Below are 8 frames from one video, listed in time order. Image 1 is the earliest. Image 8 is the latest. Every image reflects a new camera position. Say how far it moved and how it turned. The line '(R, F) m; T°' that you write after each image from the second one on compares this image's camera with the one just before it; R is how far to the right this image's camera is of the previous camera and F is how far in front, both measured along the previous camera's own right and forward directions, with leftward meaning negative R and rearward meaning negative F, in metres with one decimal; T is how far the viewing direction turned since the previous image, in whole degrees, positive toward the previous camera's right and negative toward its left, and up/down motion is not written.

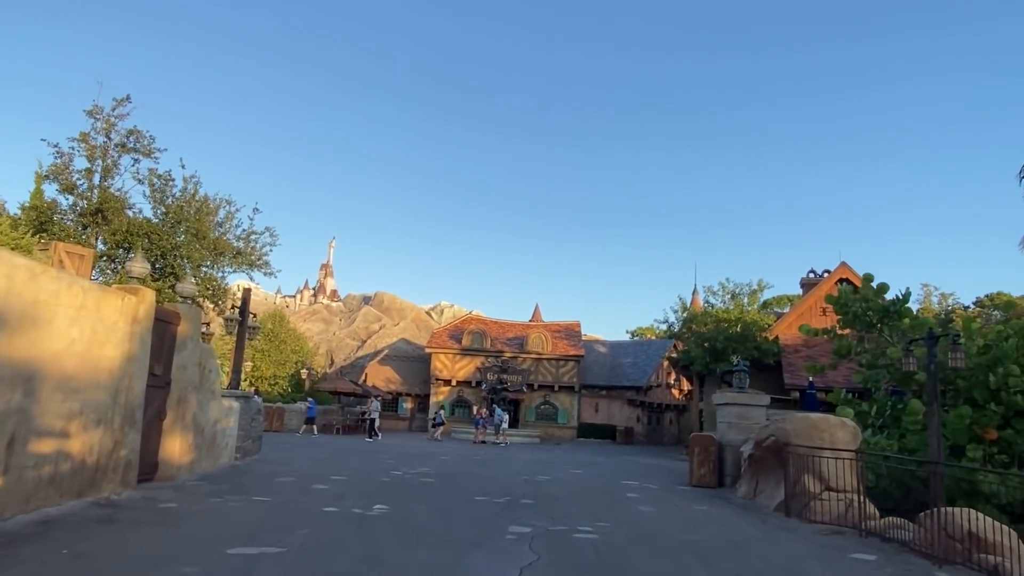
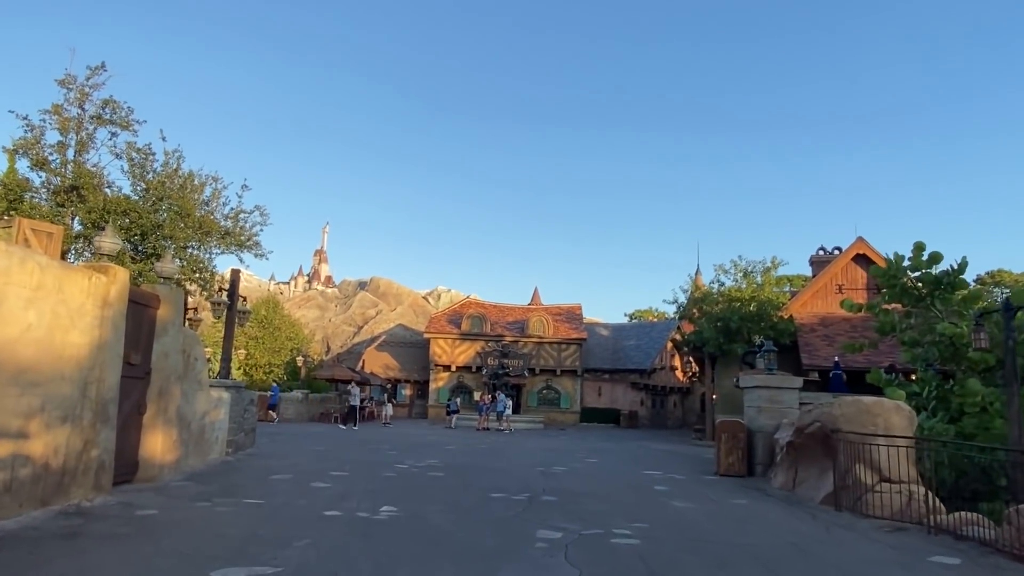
(-0.3, +1.1) m; 0°
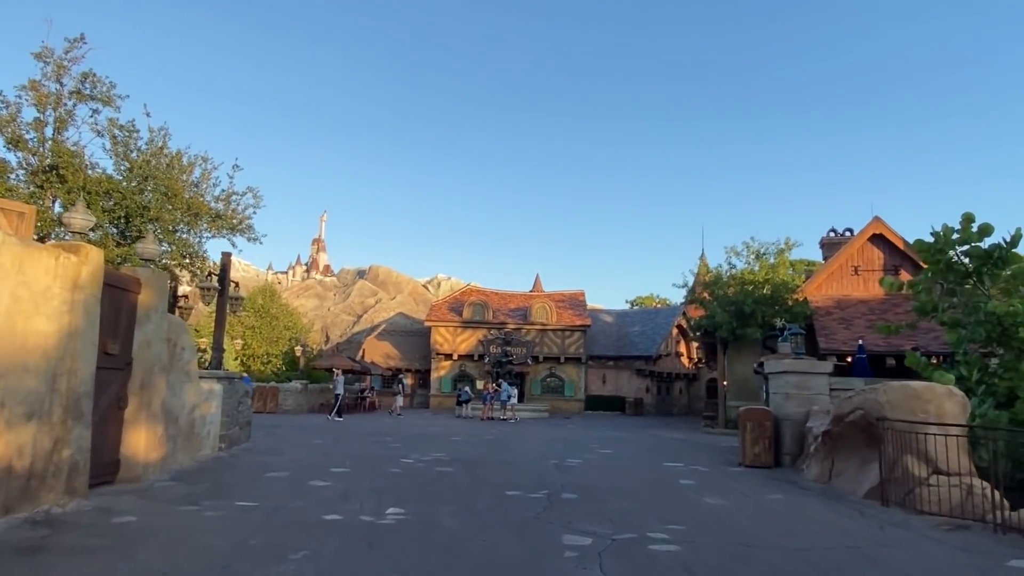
(-0.2, +0.9) m; 0°
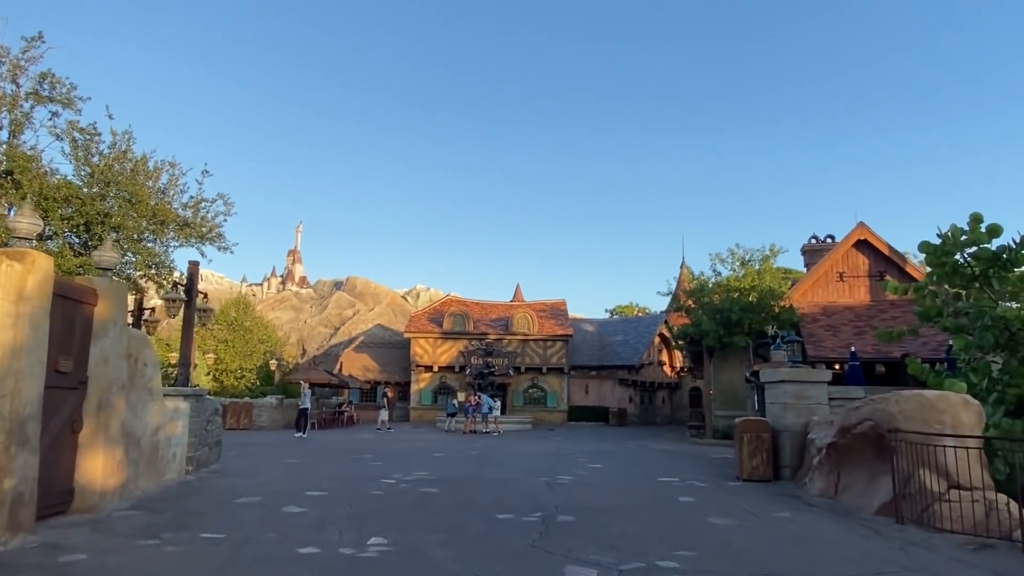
(-0.1, +0.6) m; +2°
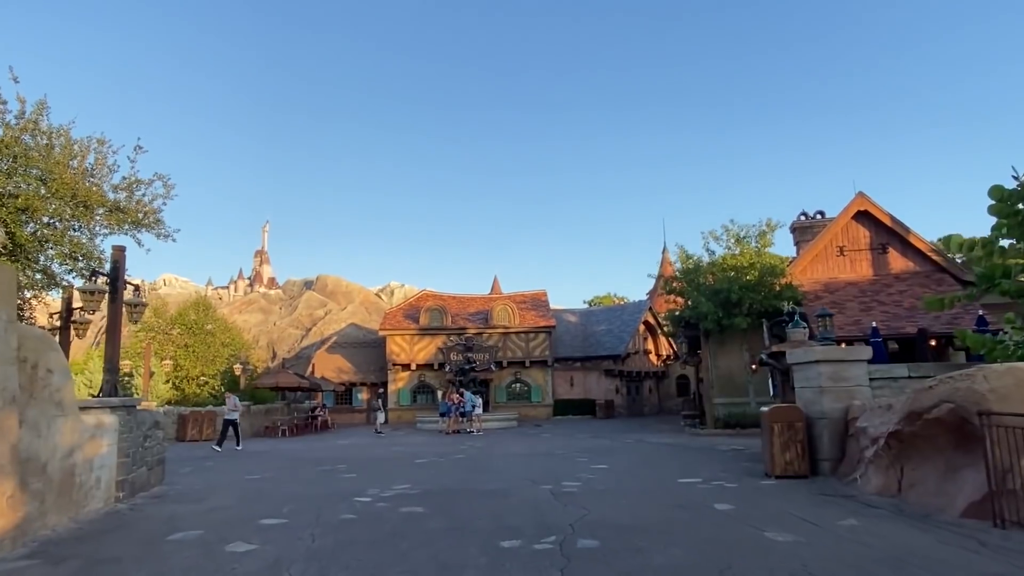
(-0.2, +1.8) m; +2°
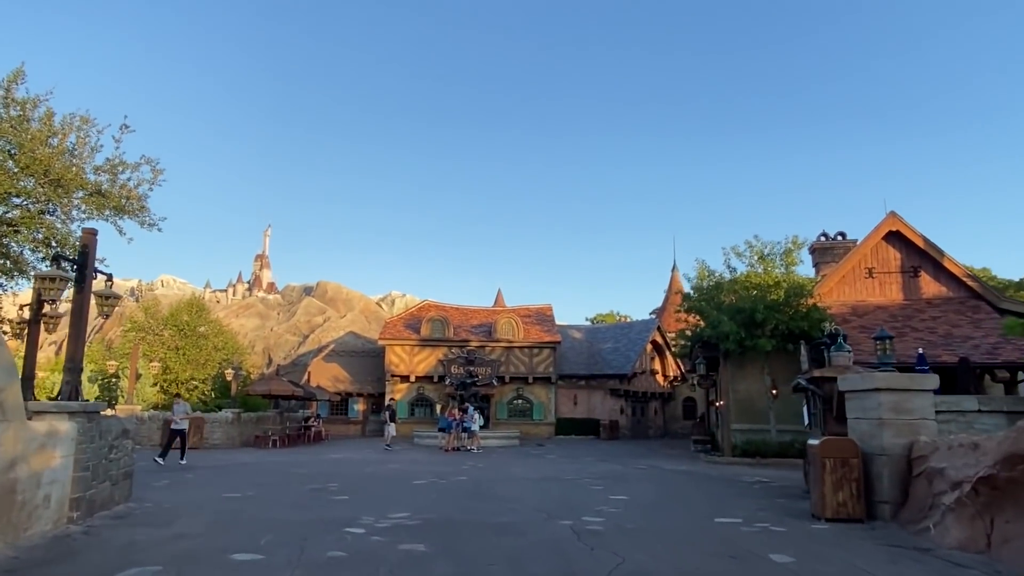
(-0.3, +1.2) m; 0°
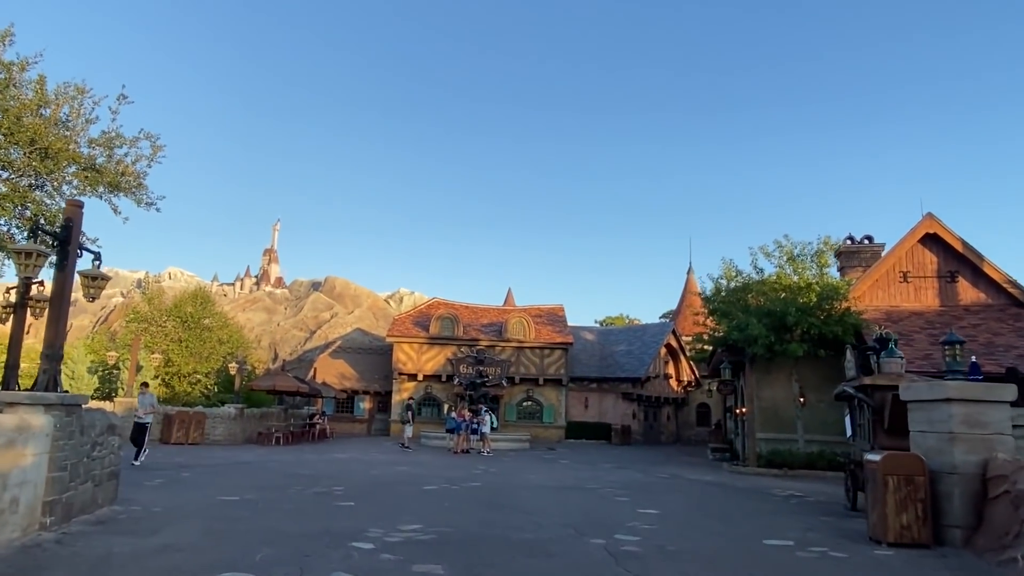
(-0.3, +0.9) m; -1°
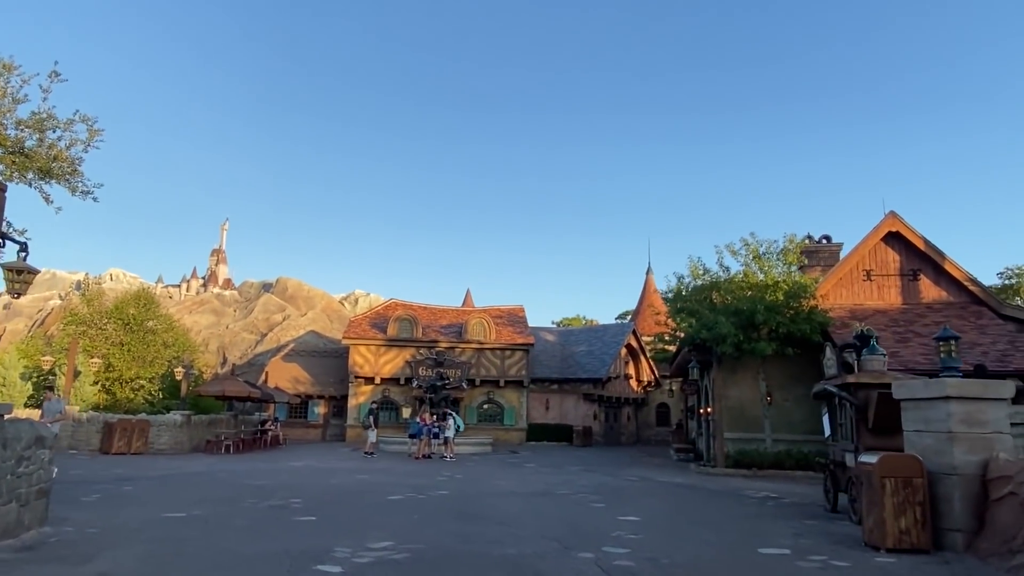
(-0.3, +0.7) m; +4°
